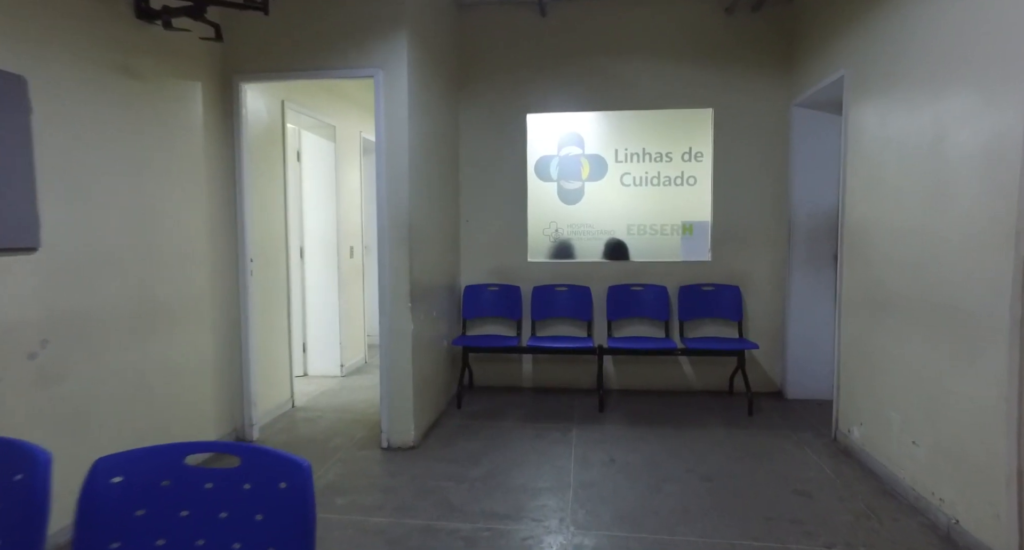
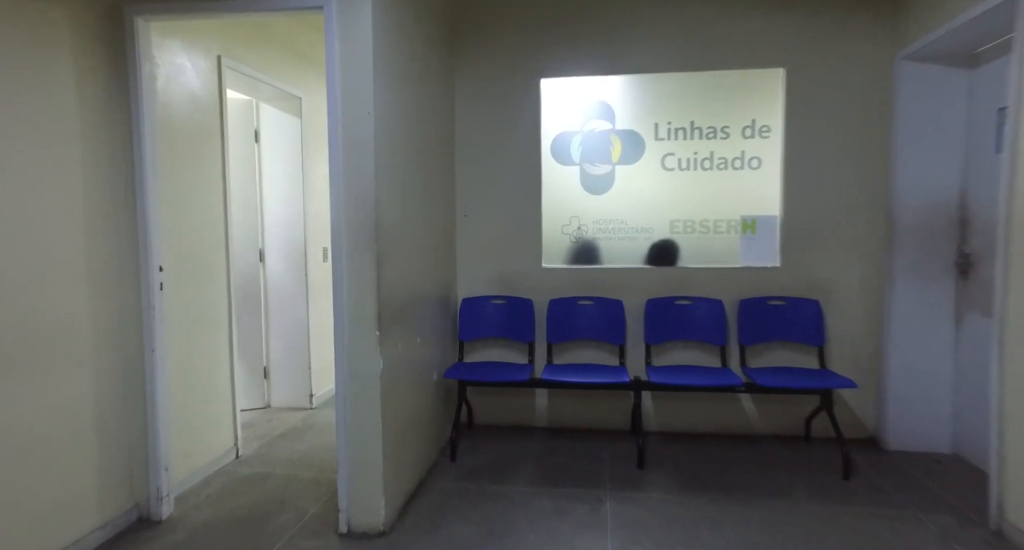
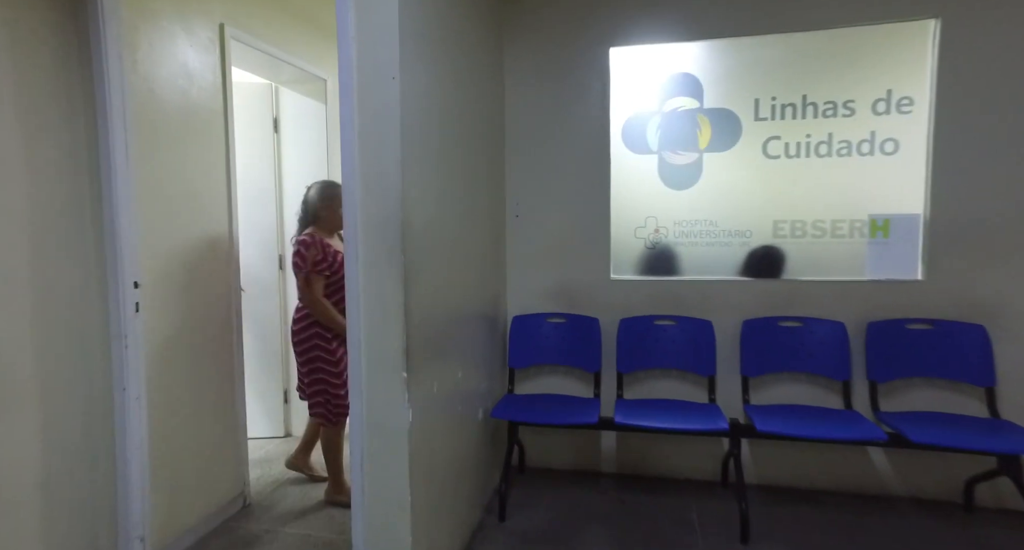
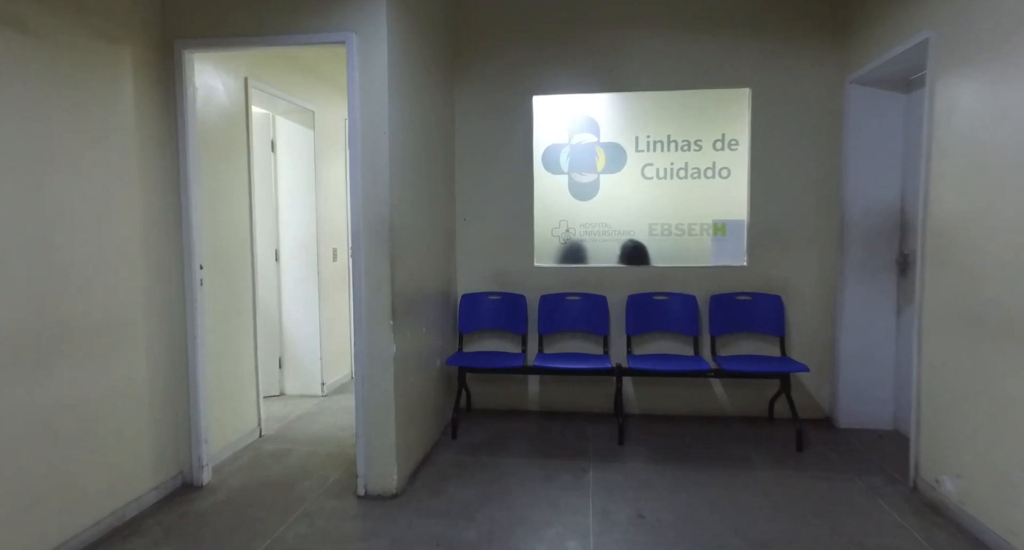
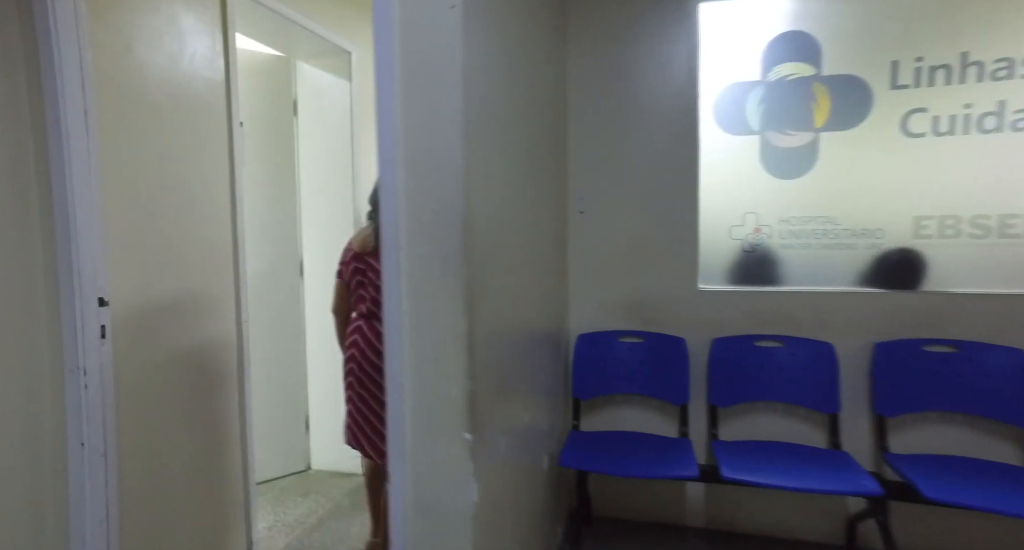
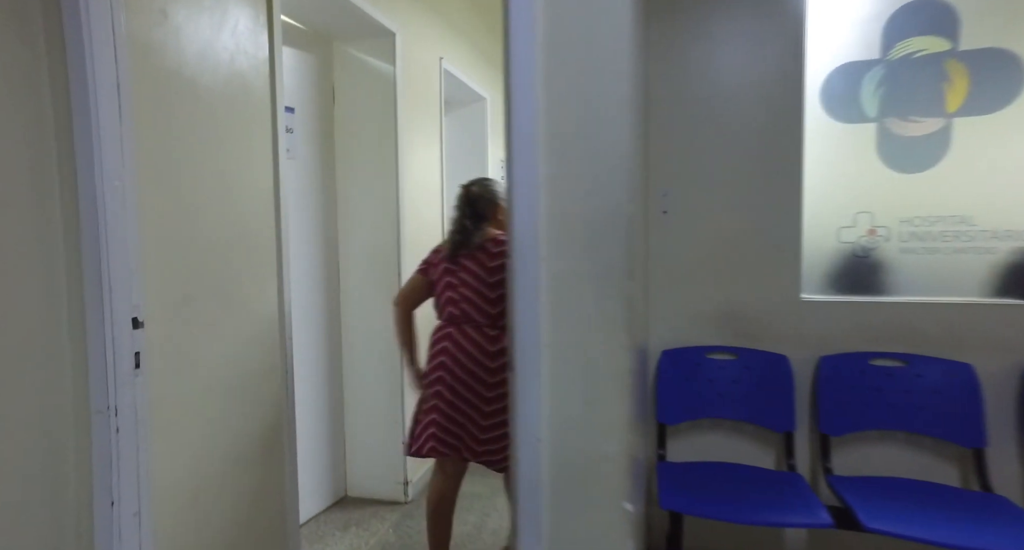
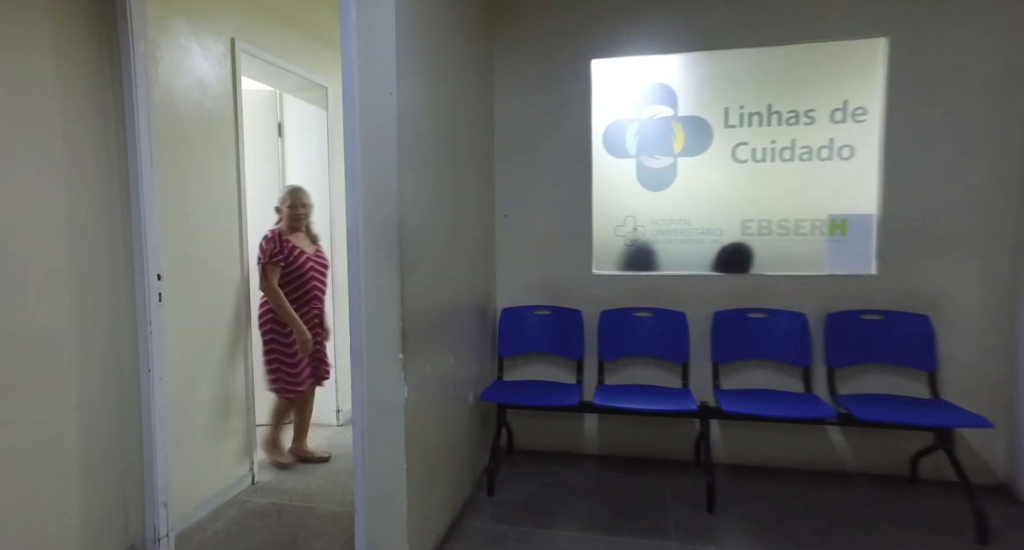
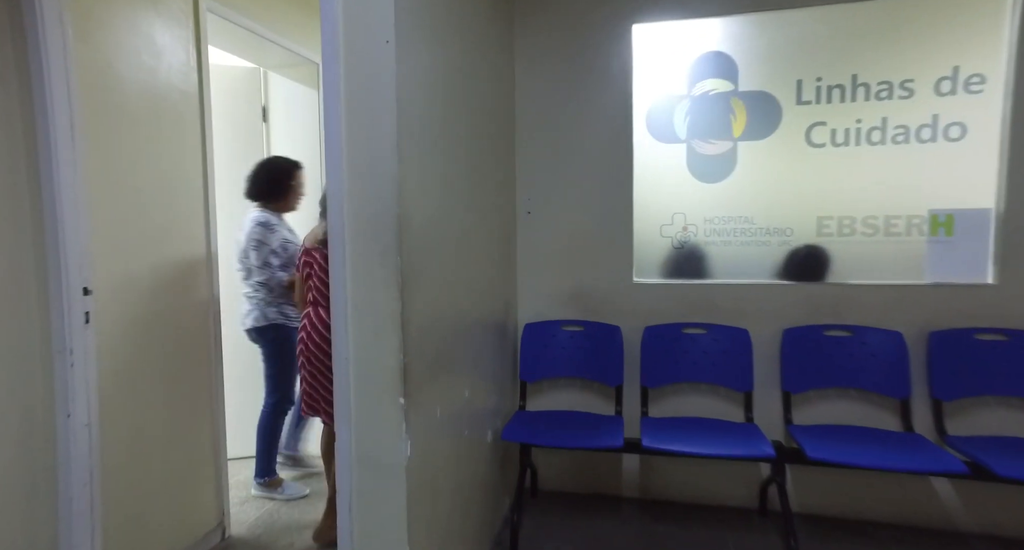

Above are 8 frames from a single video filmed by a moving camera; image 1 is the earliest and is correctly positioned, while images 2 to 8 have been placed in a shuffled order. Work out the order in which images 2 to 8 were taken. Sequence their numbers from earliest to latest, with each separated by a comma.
4, 2, 7, 3, 8, 5, 6
